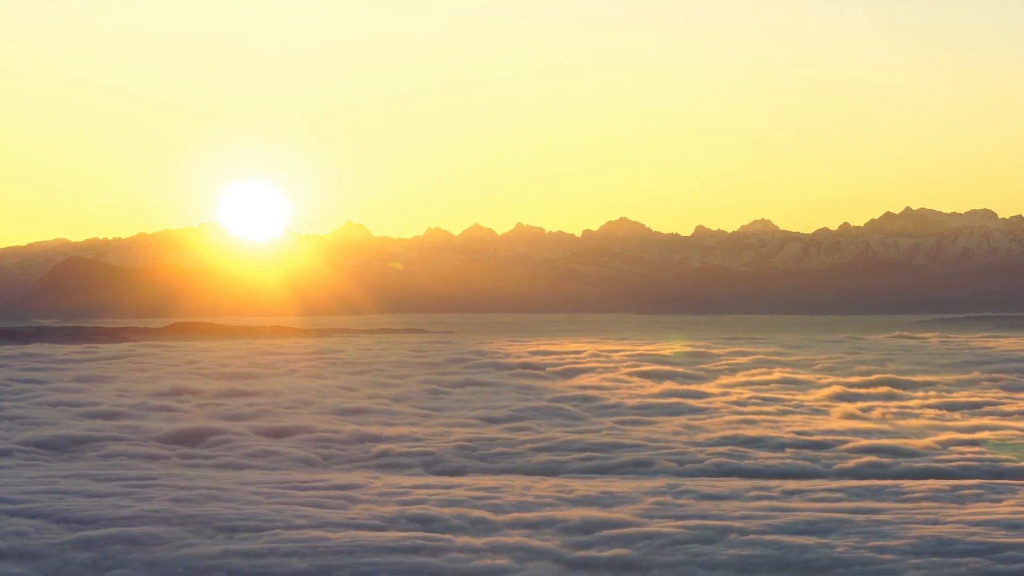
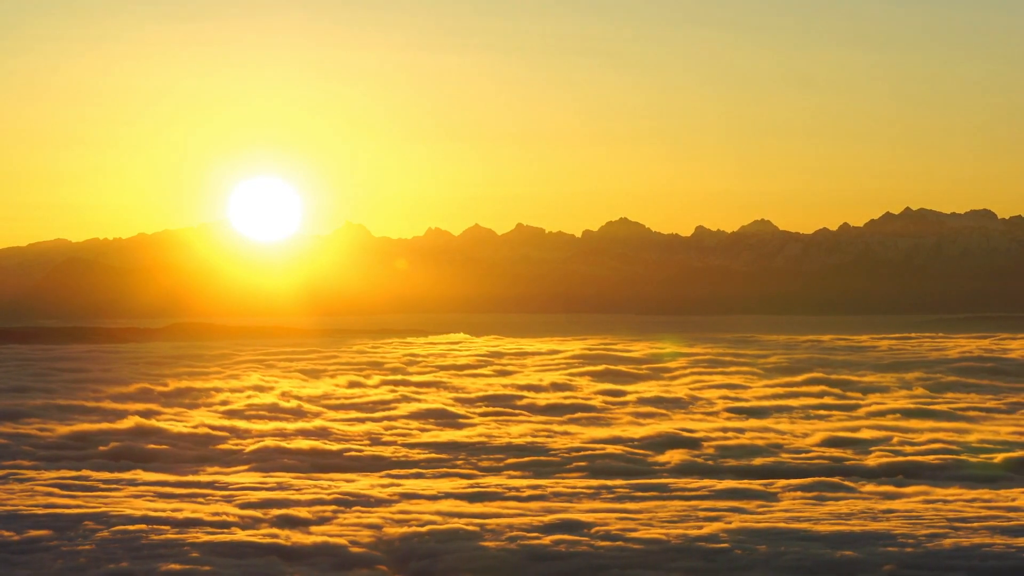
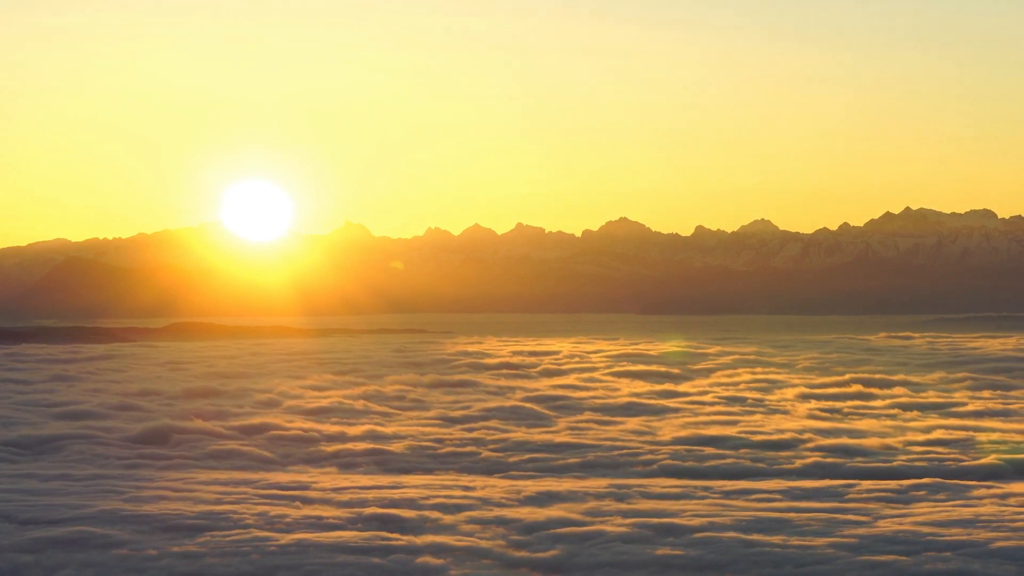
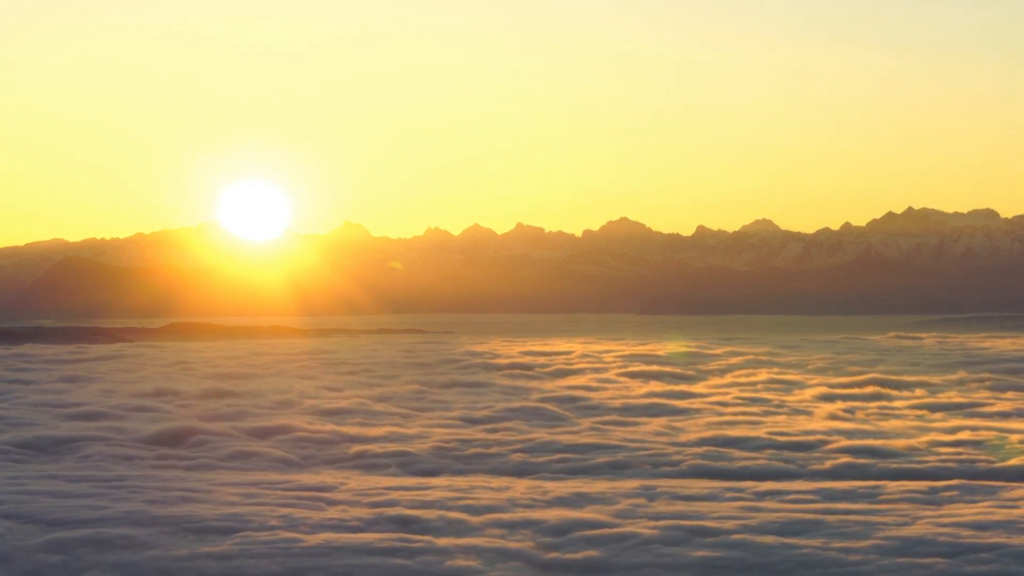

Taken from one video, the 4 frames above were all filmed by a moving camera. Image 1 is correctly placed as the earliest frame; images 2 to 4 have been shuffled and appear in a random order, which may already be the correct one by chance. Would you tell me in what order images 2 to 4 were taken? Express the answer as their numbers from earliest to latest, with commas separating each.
4, 3, 2
